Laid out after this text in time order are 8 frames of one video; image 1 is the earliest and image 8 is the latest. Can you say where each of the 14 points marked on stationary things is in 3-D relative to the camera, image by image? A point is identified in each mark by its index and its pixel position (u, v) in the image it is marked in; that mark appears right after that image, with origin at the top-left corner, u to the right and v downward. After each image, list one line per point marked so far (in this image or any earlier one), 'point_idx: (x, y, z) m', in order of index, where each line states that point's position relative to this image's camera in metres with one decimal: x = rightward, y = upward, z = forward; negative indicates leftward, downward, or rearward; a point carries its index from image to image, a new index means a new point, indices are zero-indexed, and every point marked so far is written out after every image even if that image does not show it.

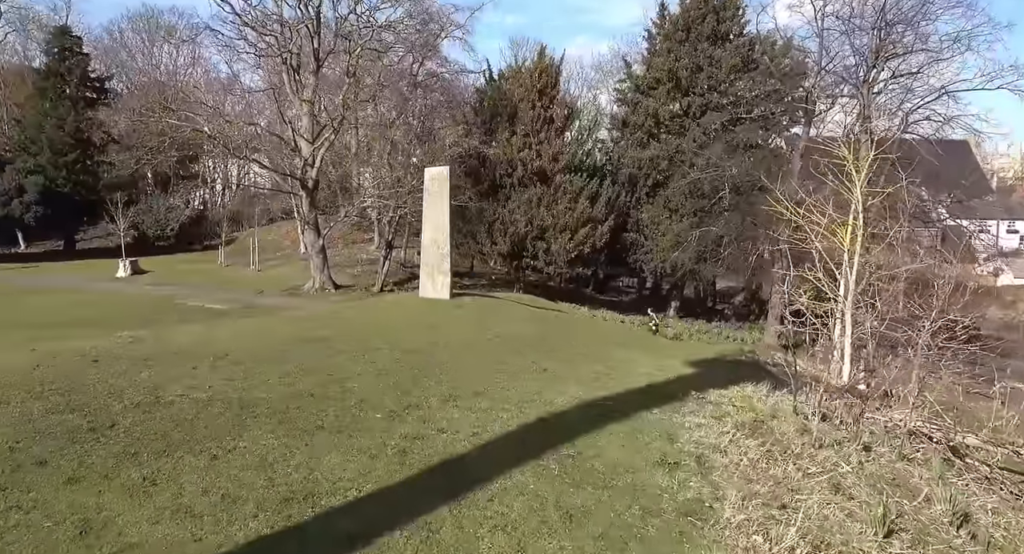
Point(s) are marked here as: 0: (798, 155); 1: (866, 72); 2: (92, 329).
0: (+8.4, +3.5, +20.5) m
1: (+9.5, +5.5, +19.0) m
2: (-9.4, -1.2, +15.8) m
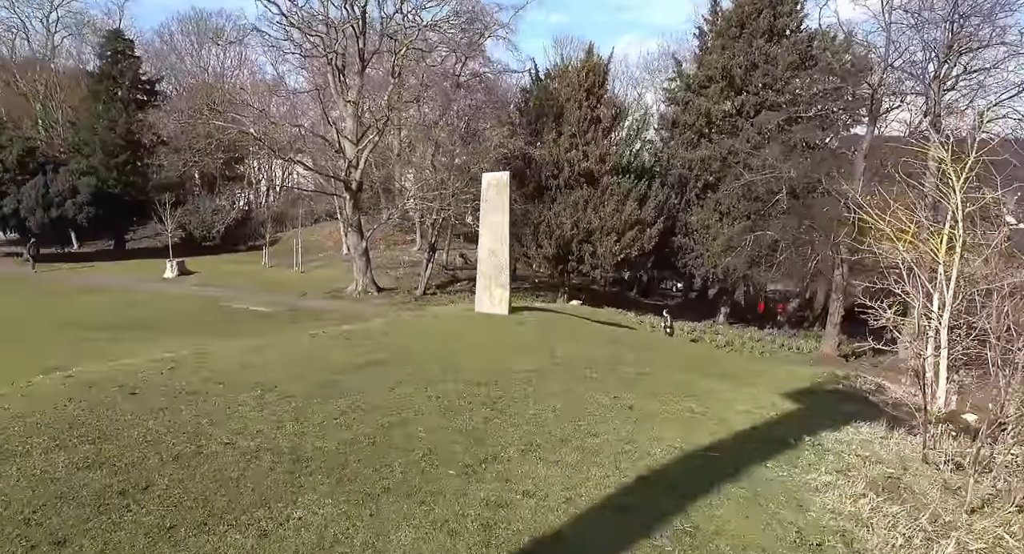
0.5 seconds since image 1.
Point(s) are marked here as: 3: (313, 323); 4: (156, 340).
0: (+9.7, +3.3, +19.5) m
1: (+10.8, +5.3, +17.9) m
2: (-8.4, -1.3, +15.8) m
3: (-4.9, -1.2, +17.9) m
4: (-7.5, -1.3, +15.2) m
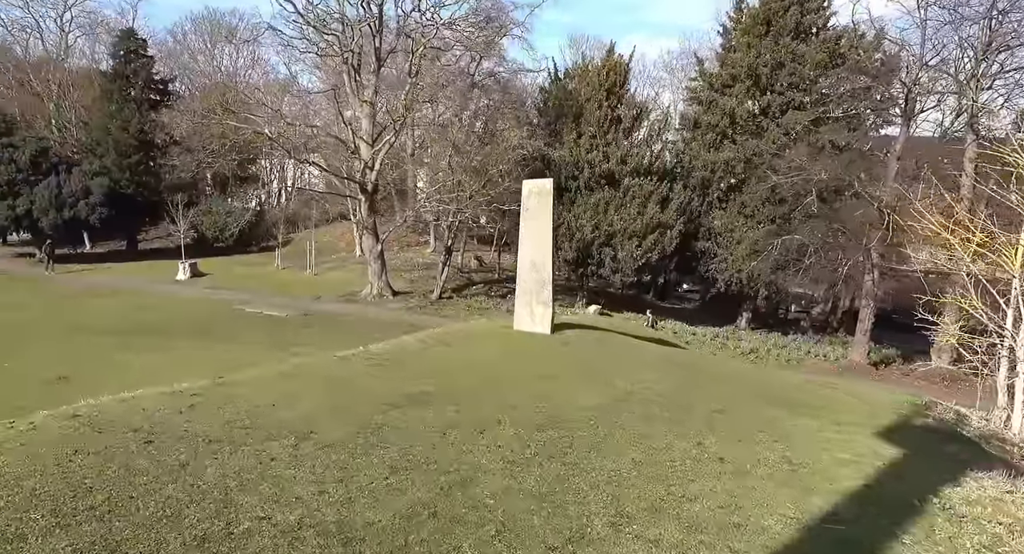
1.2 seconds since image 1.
0: (+10.3, +3.2, +18.9) m
1: (+11.3, +5.1, +17.3) m
2: (-7.9, -1.4, +15.4) m
3: (-4.4, -1.3, +17.4) m
4: (-7.0, -1.4, +14.8) m
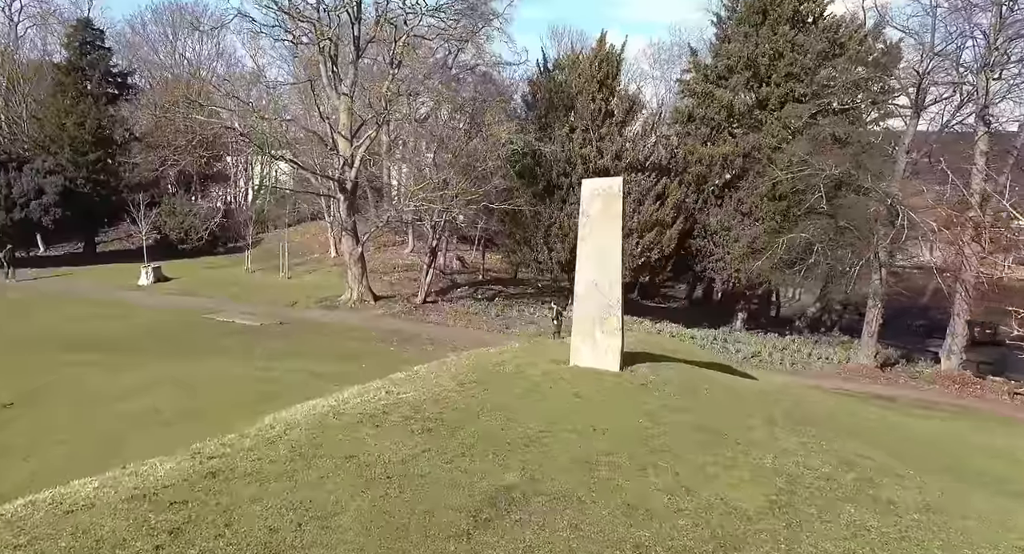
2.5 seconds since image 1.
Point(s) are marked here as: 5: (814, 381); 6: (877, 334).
0: (+10.0, +3.2, +18.2) m
1: (+11.1, +5.2, +16.6) m
2: (-7.9, -1.5, +14.0) m
3: (-4.5, -1.4, +16.1) m
4: (-7.0, -1.6, +13.4) m
5: (+7.4, -2.6, +17.3) m
6: (+9.8, -1.5, +19.1) m
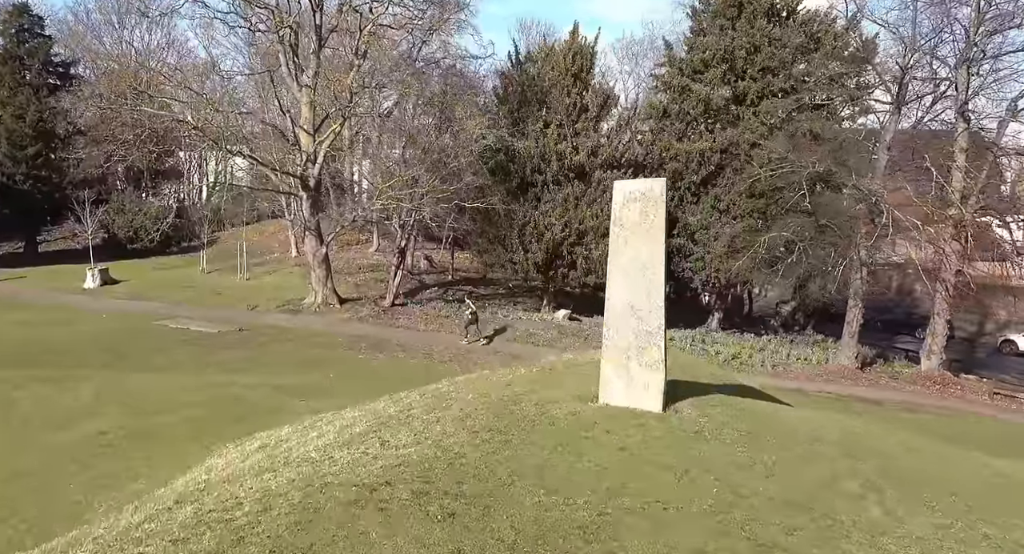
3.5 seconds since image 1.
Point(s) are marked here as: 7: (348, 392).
0: (+9.4, +3.3, +17.9) m
1: (+10.5, +5.2, +16.4) m
2: (-8.3, -1.7, +12.7) m
3: (-5.0, -1.5, +15.1) m
4: (-7.4, -1.7, +12.2) m
5: (+6.8, -2.5, +16.9) m
6: (+9.1, -1.5, +18.8) m
7: (-2.7, -1.9, +11.6) m
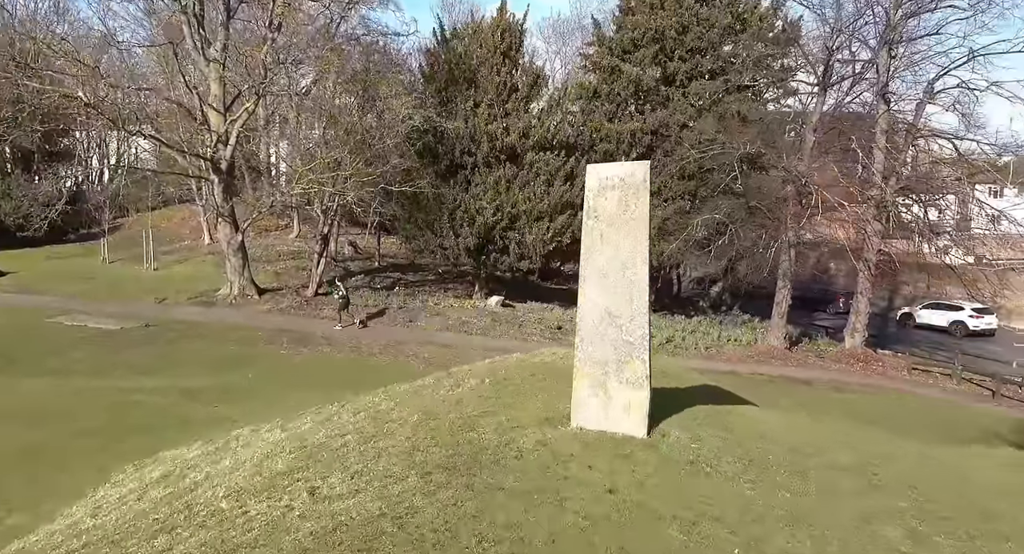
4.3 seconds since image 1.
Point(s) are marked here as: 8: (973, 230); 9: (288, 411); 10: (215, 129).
0: (+7.6, +3.7, +18.0) m
1: (+8.8, +5.6, +16.6) m
2: (-9.4, -1.6, +11.2) m
3: (-6.3, -1.3, +13.9) m
4: (-8.4, -1.7, +10.8) m
5: (+5.3, -2.1, +17.0) m
6: (+7.3, -1.0, +19.1) m
7: (-3.7, -1.8, +10.7) m
8: (+10.4, +1.1, +16.2) m
9: (-3.1, -1.9, +9.6) m
10: (-7.5, +3.7, +17.9) m
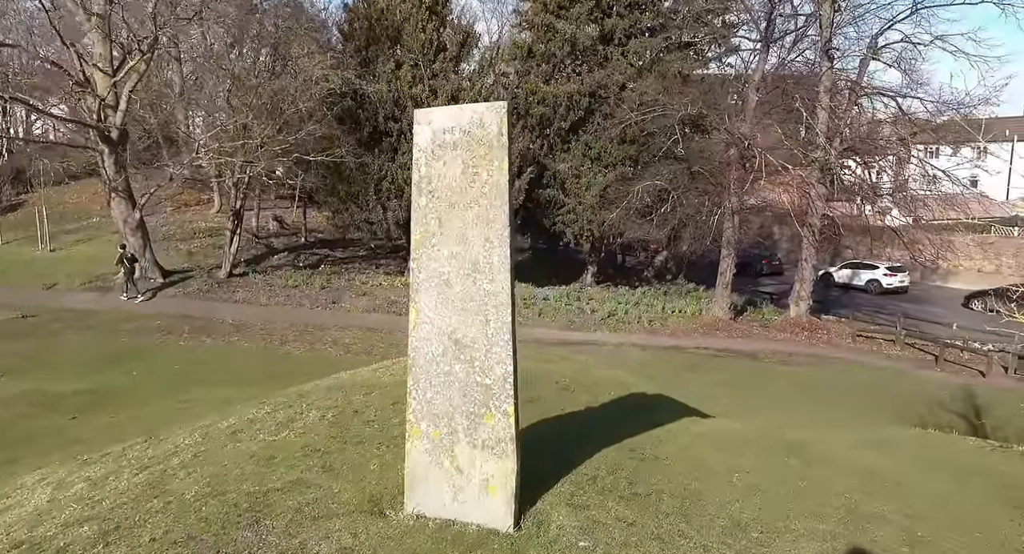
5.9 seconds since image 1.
0: (+5.8, +4.5, +17.2) m
1: (+7.2, +6.4, +15.8) m
2: (-10.5, -1.5, +9.5) m
3: (-7.6, -1.1, +12.3) m
4: (-9.5, -1.6, +9.1) m
5: (+3.7, -1.4, +16.2) m
6: (+5.7, -0.2, +18.4) m
7: (-4.8, -1.6, +9.4) m
8: (+8.9, +1.9, +15.7) m
9: (-4.1, -1.7, +8.3) m
10: (-9.1, +4.1, +16.0) m
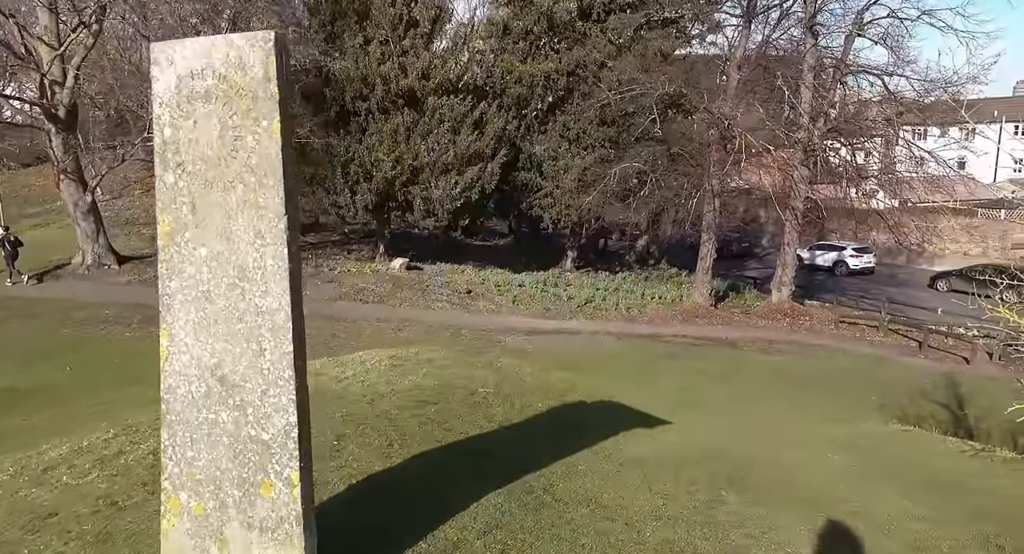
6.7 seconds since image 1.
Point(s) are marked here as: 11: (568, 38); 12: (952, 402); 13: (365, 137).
0: (+5.2, +4.9, +16.5) m
1: (+6.5, +6.7, +15.1) m
2: (-11.0, -1.4, +8.7) m
3: (-8.2, -0.9, +11.6) m
4: (-10.0, -1.5, +8.4) m
5: (+3.1, -1.1, +15.7) m
6: (+5.0, +0.2, +17.9) m
7: (-5.3, -1.4, +8.7) m
8: (+8.3, +2.2, +15.1) m
9: (-4.6, -1.6, +7.6) m
10: (-9.7, +4.4, +15.1) m
11: (+1.5, +6.4, +19.2) m
12: (+7.5, -2.1, +12.1) m
13: (-3.5, +3.3, +17.0) m
